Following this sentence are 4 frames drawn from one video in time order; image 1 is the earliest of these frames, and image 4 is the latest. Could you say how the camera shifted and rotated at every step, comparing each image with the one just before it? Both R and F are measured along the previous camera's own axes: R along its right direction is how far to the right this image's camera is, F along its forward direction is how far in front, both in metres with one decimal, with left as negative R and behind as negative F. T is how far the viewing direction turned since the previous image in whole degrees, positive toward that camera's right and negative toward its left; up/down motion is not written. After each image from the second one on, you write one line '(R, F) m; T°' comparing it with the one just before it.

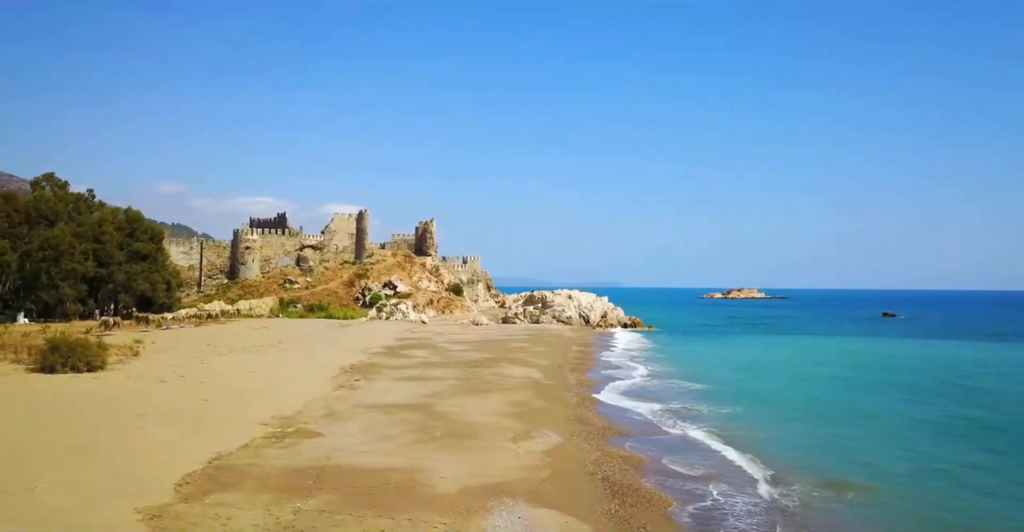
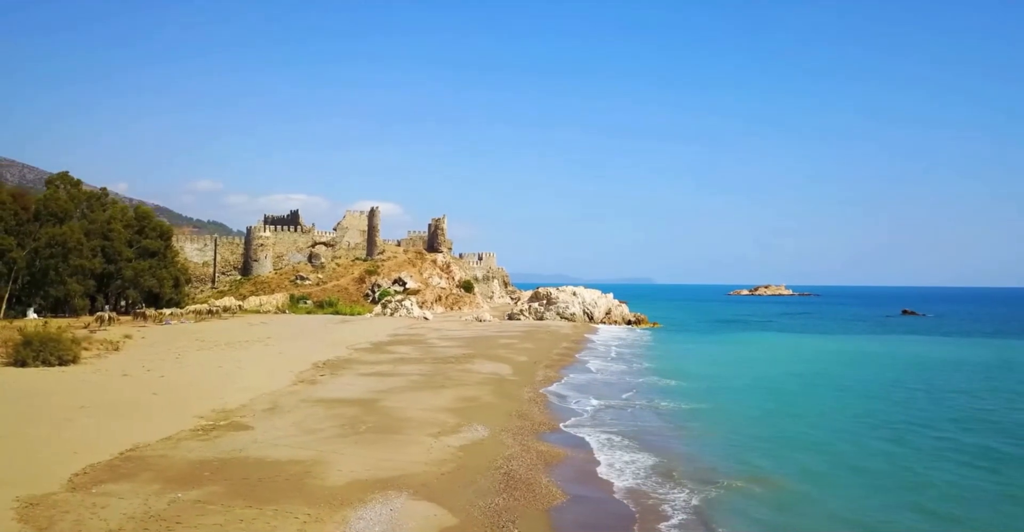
(+1.8, -0.1) m; -2°
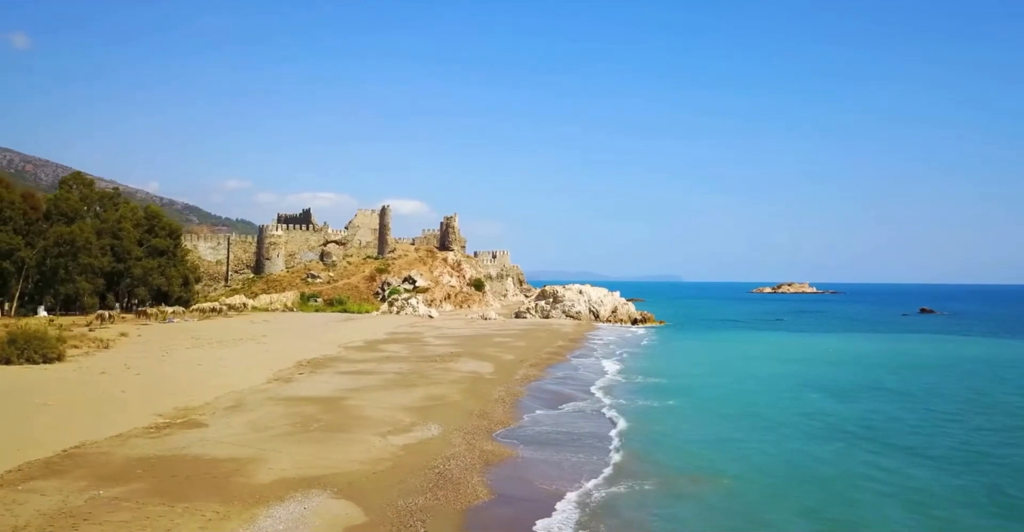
(+1.3, 0.0) m; -1°
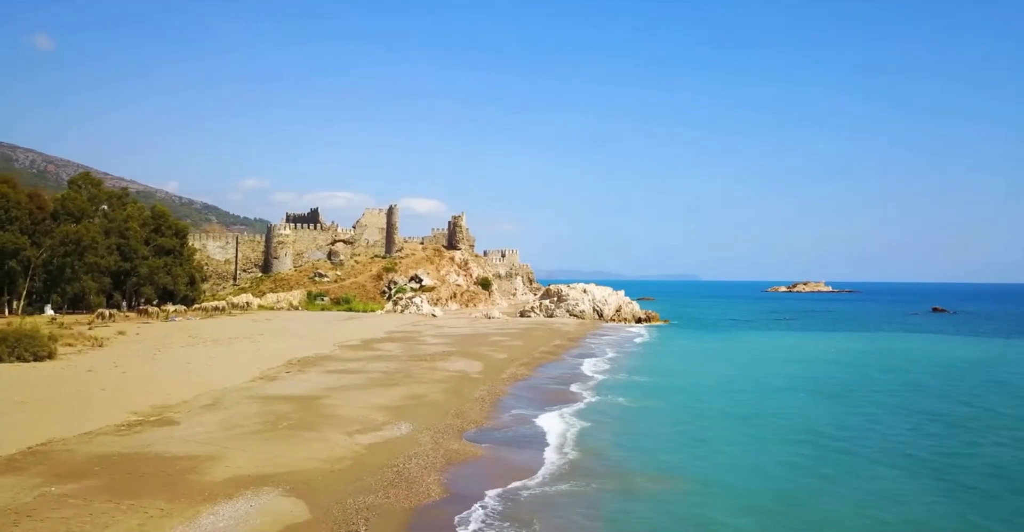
(+0.8, 0.0) m; -1°
